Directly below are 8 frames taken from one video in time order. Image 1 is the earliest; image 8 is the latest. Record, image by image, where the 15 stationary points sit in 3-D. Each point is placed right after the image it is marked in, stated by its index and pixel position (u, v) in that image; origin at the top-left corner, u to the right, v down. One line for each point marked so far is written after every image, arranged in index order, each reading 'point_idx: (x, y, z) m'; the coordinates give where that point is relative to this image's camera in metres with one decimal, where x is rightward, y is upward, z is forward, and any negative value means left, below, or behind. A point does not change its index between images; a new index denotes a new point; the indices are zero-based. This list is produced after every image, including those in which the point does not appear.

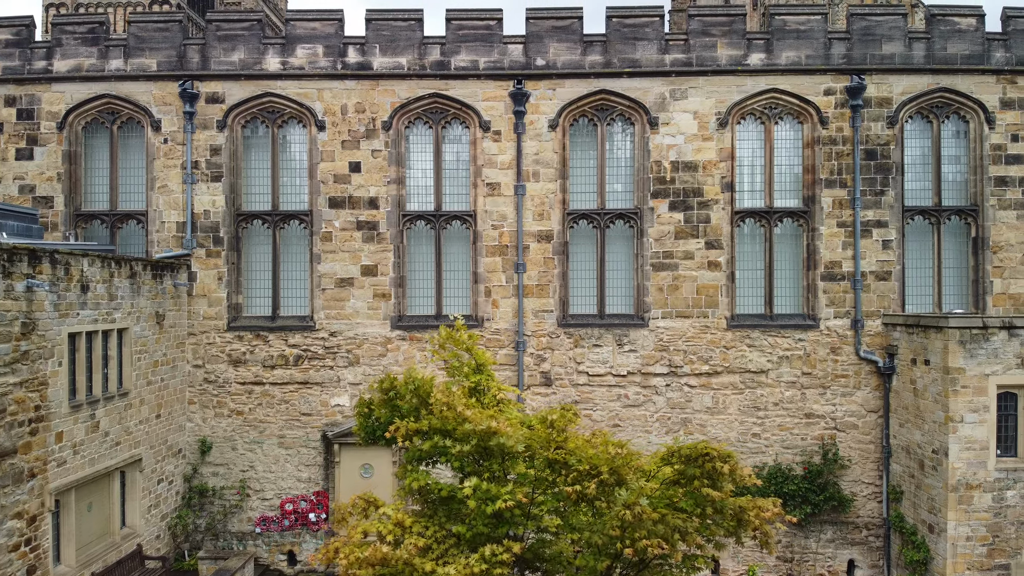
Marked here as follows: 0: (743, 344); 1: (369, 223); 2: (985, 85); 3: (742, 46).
0: (+4.3, -1.0, +10.5) m
1: (-2.7, +1.3, +10.5) m
2: (+8.9, +3.8, +10.5) m
3: (+4.3, +4.5, +10.4) m
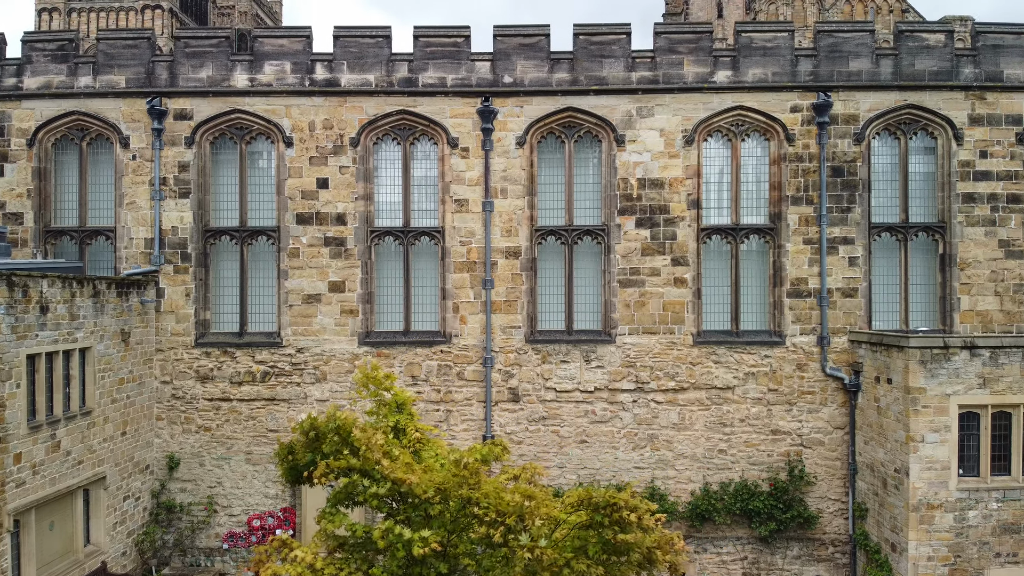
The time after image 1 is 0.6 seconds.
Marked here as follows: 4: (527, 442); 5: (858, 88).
0: (+3.7, -1.3, +10.5) m
1: (-3.3, +0.9, +10.5) m
2: (+8.2, +3.5, +10.5) m
3: (+3.7, +4.2, +10.4) m
4: (+0.3, -2.9, +10.4) m
5: (+6.4, +3.7, +10.5) m
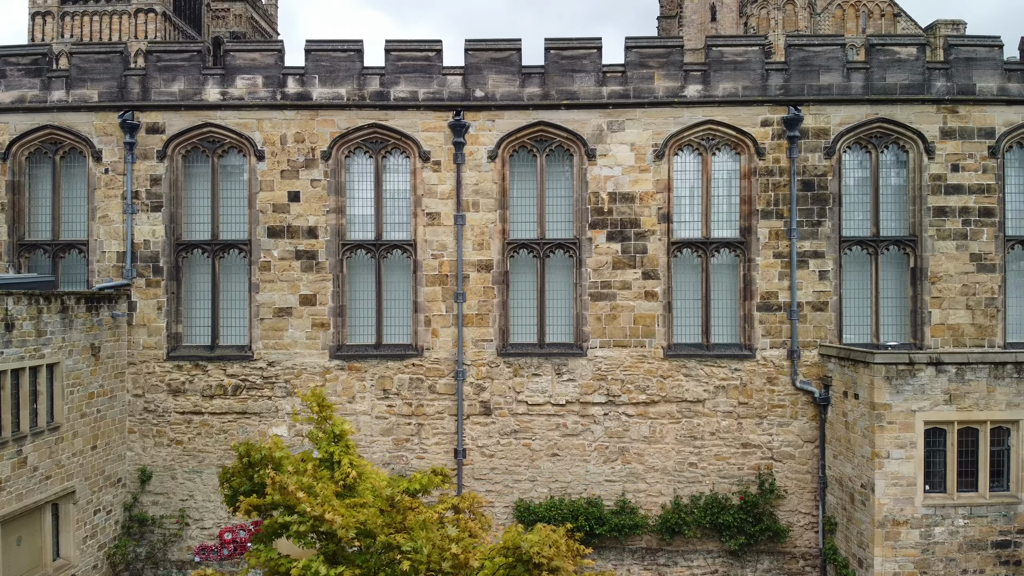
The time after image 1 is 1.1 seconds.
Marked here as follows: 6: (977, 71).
0: (+3.2, -1.6, +10.5) m
1: (-3.8, +0.7, +10.5) m
2: (+7.7, +3.2, +10.5) m
3: (+3.1, +3.9, +10.4) m
4: (-0.2, -3.1, +10.5) m
5: (+5.9, +3.4, +10.5) m
6: (+8.7, +4.1, +10.6) m
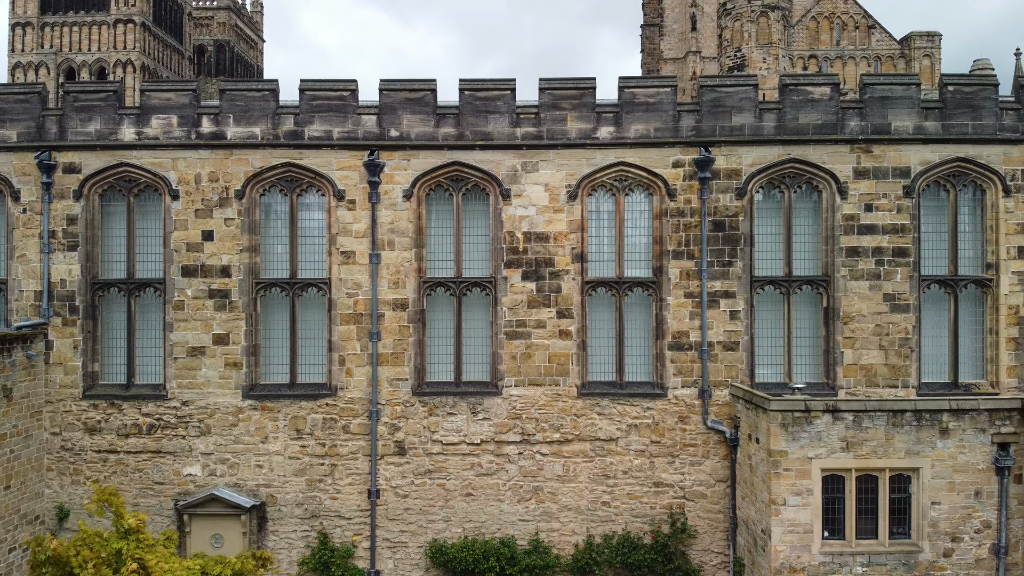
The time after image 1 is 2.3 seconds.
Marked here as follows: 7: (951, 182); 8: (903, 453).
0: (+1.5, -2.4, +10.6) m
1: (-5.5, -0.1, +10.6) m
2: (+6.1, +2.5, +10.5) m
3: (+1.5, +3.2, +10.4) m
4: (-1.9, -3.9, +10.5) m
5: (+4.2, +2.7, +10.4) m
6: (+7.1, +3.3, +10.5) m
7: (+8.2, +2.0, +10.6) m
8: (+6.2, -2.6, +8.9) m
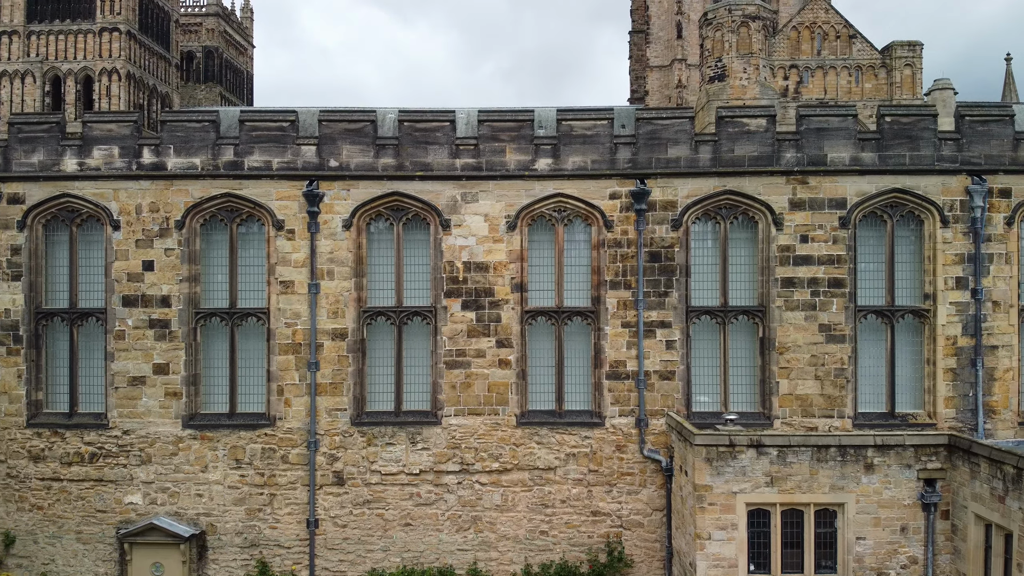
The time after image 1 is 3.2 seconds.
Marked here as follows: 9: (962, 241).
0: (+0.4, -2.9, +10.6) m
1: (-6.6, -0.6, +10.6) m
2: (+4.9, +1.9, +10.5) m
3: (+0.3, +2.6, +10.5) m
4: (-3.0, -4.5, +10.6) m
5: (+3.1, +2.1, +10.5) m
6: (+5.9, +2.7, +10.6) m
7: (+7.1, +1.4, +10.6) m
8: (+5.1, -3.2, +9.0) m
9: (+8.4, +0.9, +10.5) m
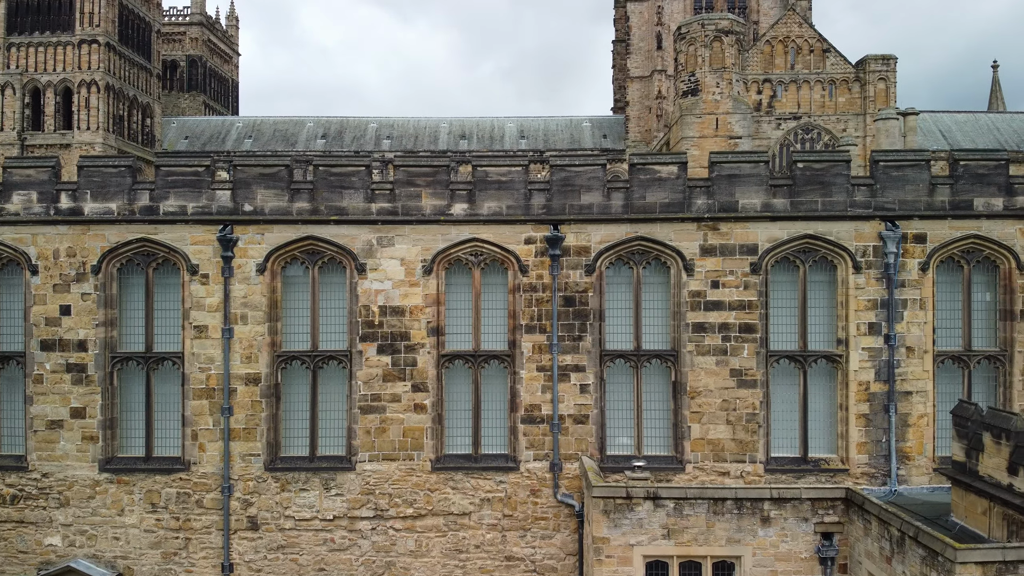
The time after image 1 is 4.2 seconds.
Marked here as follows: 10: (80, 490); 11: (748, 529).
0: (-1.3, -3.8, +10.7) m
1: (-8.3, -1.5, +10.7) m
2: (+3.3, +1.1, +10.5) m
3: (-1.3, +1.7, +10.5) m
4: (-4.7, -5.3, +10.6) m
5: (+1.4, +1.3, +10.5) m
6: (+4.3, +1.9, +10.6) m
7: (+5.5, +0.6, +10.7) m
8: (+3.4, -4.1, +9.0) m
9: (+6.8, 0.0, +10.5) m
10: (-8.2, -3.9, +10.7) m
11: (+3.8, -3.9, +9.0) m
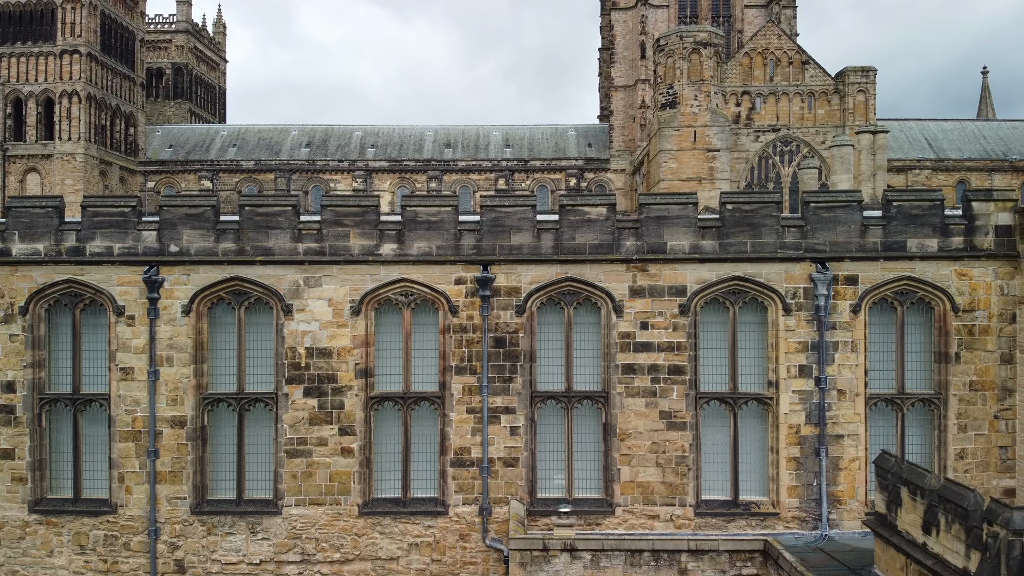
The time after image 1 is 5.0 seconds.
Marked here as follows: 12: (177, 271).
0: (-2.6, -4.6, +10.6) m
1: (-9.6, -2.3, +10.7) m
2: (+1.9, +0.3, +10.5) m
3: (-2.7, +1.0, +10.5) m
4: (-6.0, -6.1, +10.6) m
5: (+0.1, +0.5, +10.4) m
6: (+2.9, +1.1, +10.5) m
7: (+4.1, -0.2, +10.6) m
8: (+2.1, -4.9, +8.9) m
9: (+5.4, -0.7, +10.4) m
10: (-9.6, -4.6, +10.7) m
11: (+2.4, -4.7, +8.9) m
12: (-6.3, +0.3, +10.6) m
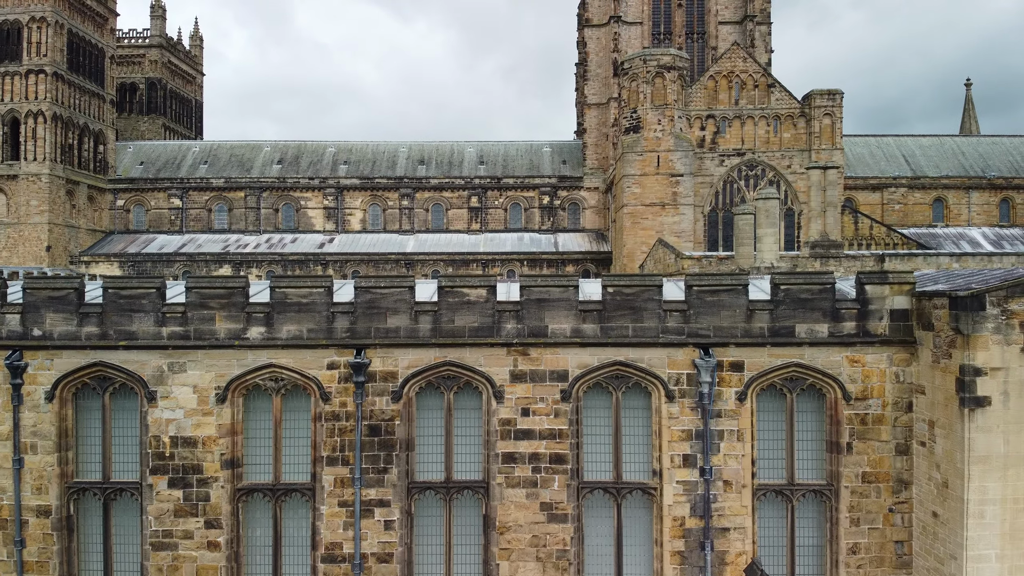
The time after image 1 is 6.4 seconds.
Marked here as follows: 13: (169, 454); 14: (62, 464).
0: (-4.9, -6.1, +10.2) m
1: (-11.9, -3.8, +10.3) m
2: (-0.3, -1.3, +10.1) m
3: (-4.9, -0.6, +10.1) m
4: (-8.3, -7.6, +10.2) m
5: (-2.2, -1.1, +10.0) m
6: (+0.7, -0.5, +10.1) m
7: (+1.9, -1.8, +10.2) m
8: (-0.2, -6.4, +8.6) m
9: (+3.2, -2.3, +10.0) m
10: (-11.8, -6.2, +10.3) m
11: (+0.2, -6.2, +8.6) m
12: (-8.5, -1.2, +10.3) m
13: (-6.2, -3.0, +10.2) m
14: (-8.2, -3.2, +10.3) m
